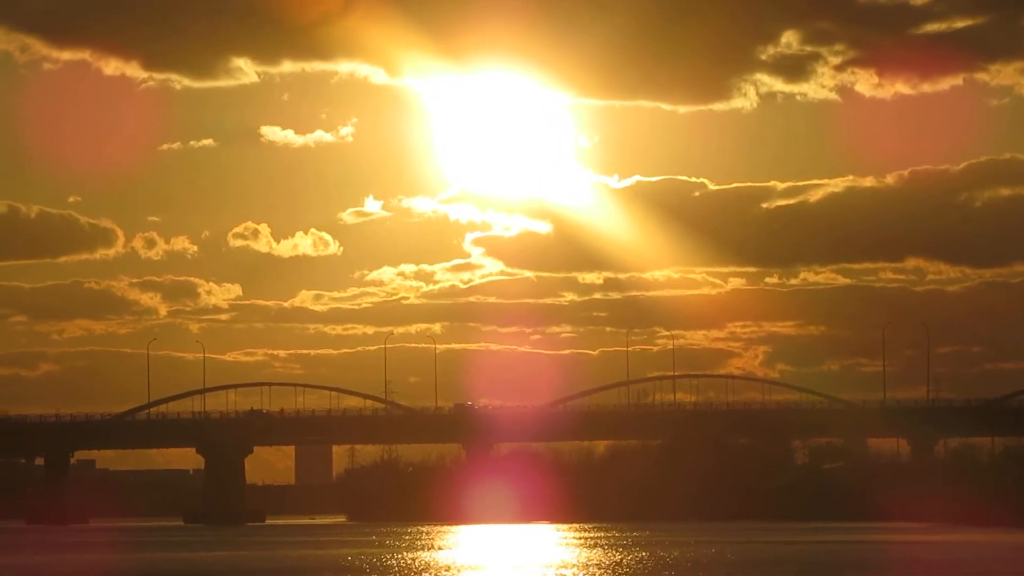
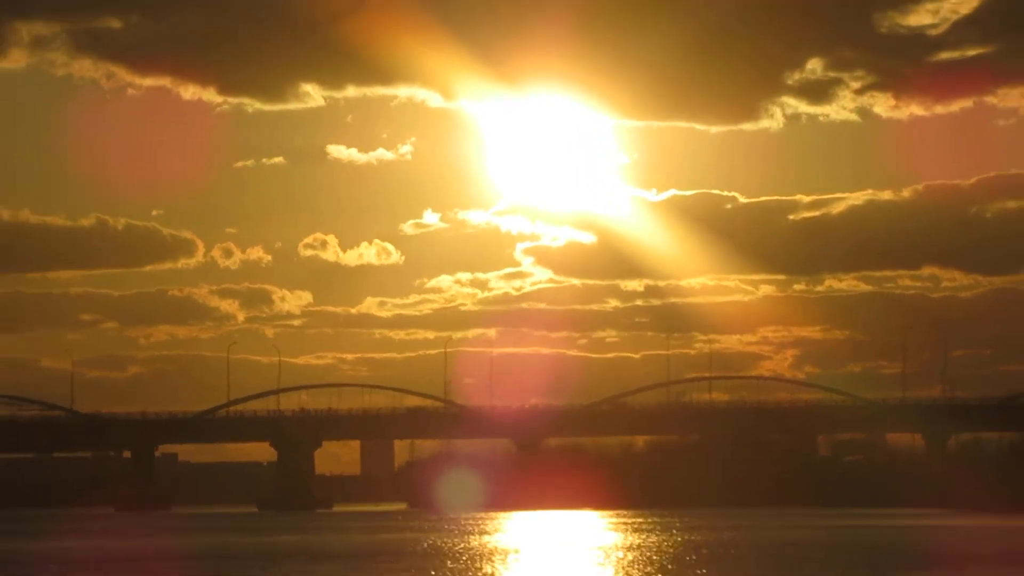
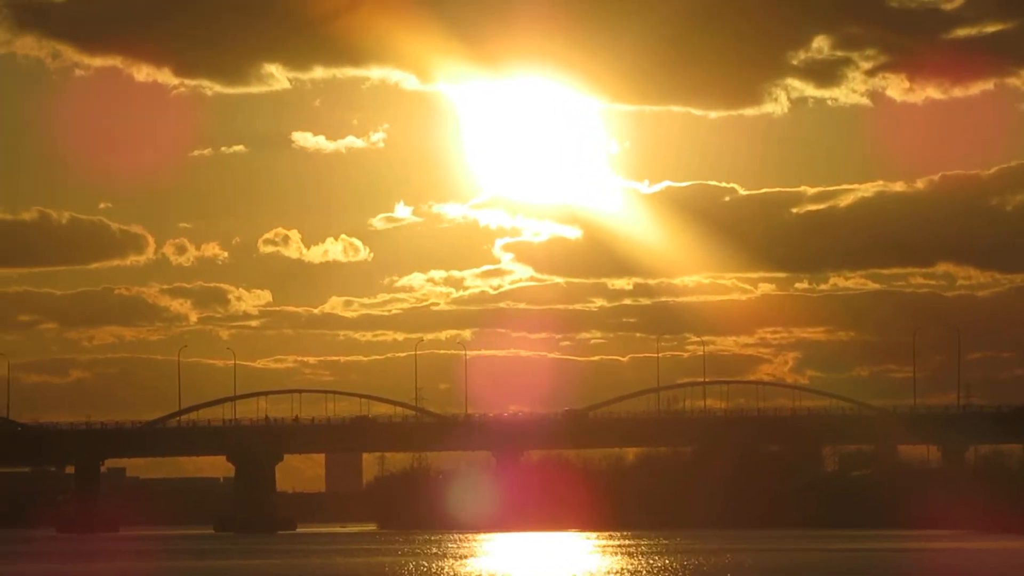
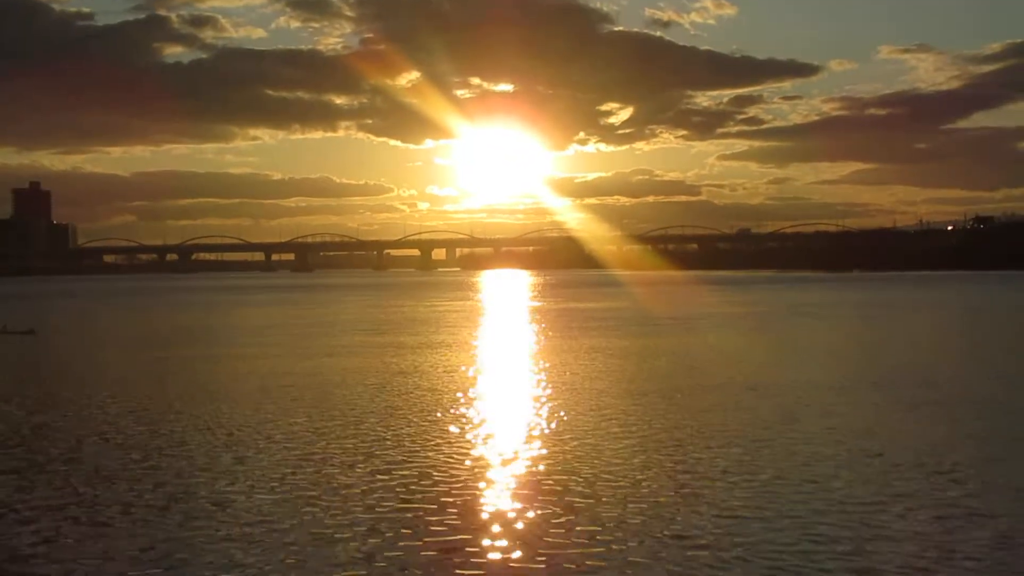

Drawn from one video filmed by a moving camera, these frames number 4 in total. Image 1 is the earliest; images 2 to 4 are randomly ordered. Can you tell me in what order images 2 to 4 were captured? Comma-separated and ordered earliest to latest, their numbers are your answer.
3, 2, 4
